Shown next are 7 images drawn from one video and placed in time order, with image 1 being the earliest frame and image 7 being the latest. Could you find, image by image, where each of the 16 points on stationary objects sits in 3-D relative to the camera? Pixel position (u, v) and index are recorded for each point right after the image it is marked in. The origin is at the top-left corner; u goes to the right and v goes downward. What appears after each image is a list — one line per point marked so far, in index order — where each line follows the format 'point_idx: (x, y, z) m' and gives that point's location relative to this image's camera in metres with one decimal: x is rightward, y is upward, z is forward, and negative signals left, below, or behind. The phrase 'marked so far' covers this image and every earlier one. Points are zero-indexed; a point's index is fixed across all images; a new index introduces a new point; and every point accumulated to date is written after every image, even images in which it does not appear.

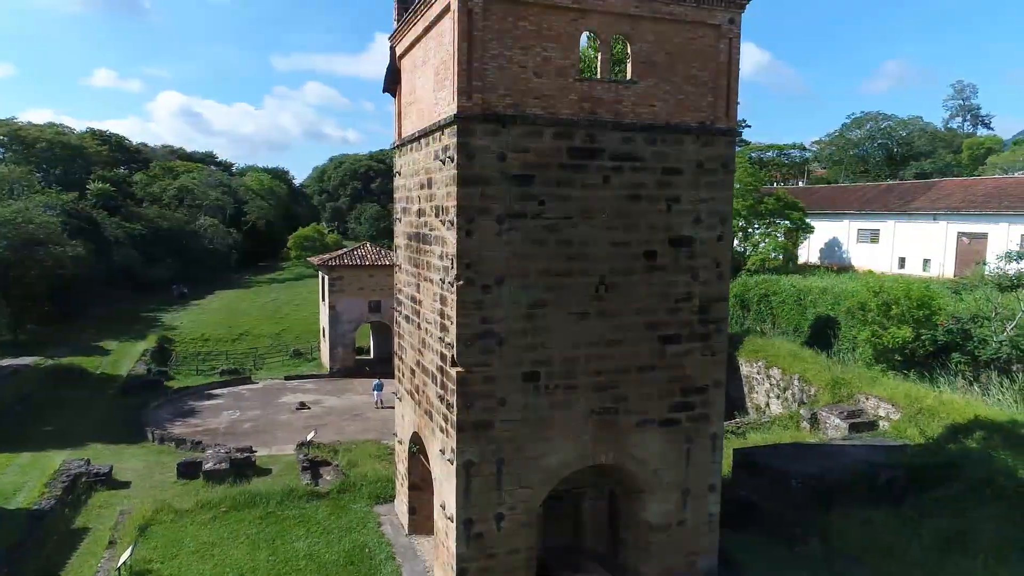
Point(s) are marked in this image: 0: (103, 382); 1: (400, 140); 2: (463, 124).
0: (-11.6, -2.7, +19.3) m
1: (-1.6, +2.1, +9.4) m
2: (-0.5, +1.7, +6.9) m
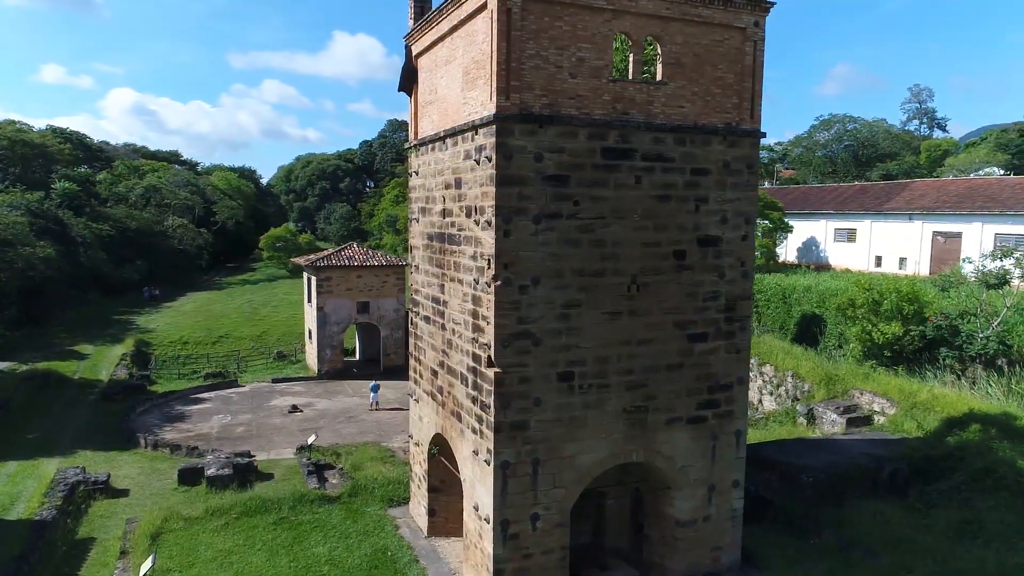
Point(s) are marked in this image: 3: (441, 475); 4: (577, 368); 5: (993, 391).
0: (-11.8, -2.8, +18.7) m
1: (-1.3, +2.0, +9.4) m
2: (-0.1, +1.6, +6.9) m
3: (-1.0, -2.6, +9.5) m
4: (+0.7, -0.9, +7.4) m
5: (+9.3, -2.0, +13.2) m
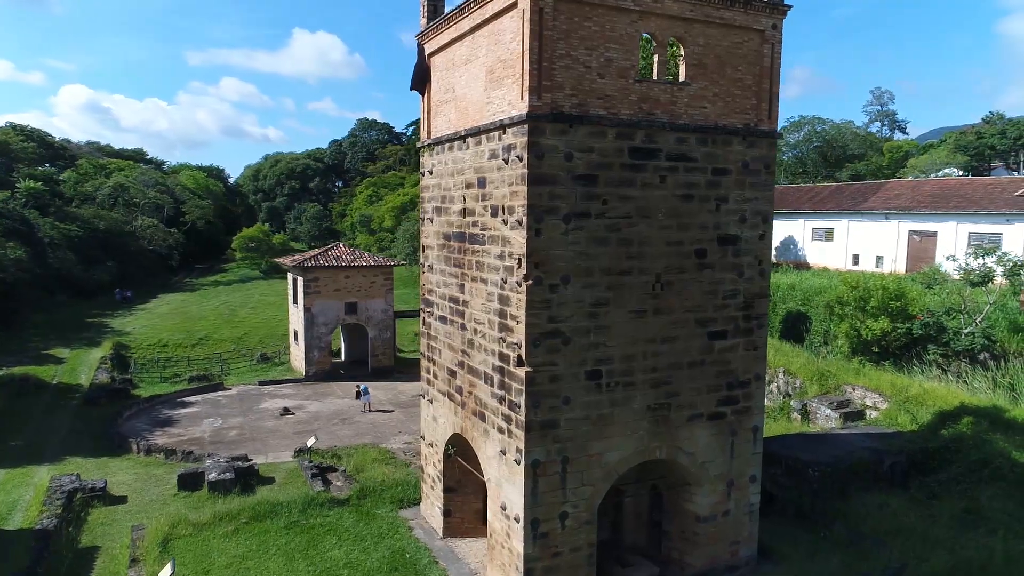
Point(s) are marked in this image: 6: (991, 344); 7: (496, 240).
0: (-12.0, -2.9, +18.1) m
1: (-1.1, +2.0, +9.3) m
2: (+0.2, +1.7, +6.9) m
3: (-0.8, -2.6, +9.5) m
4: (+1.0, -0.9, +7.5) m
5: (+9.4, -1.9, +13.7) m
6: (+10.4, -1.2, +14.7) m
7: (-0.2, +0.5, +7.5) m
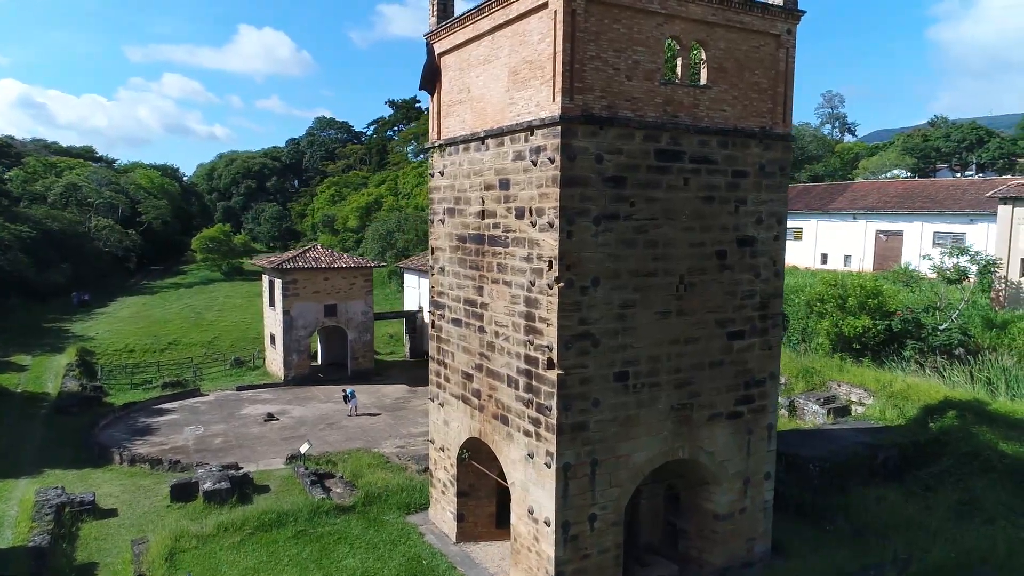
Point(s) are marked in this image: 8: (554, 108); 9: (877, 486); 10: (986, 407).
0: (-12.3, -3.0, +17.3) m
1: (-0.9, +2.0, +9.2) m
2: (+0.5, +1.6, +6.8) m
3: (-0.6, -2.6, +9.4) m
4: (+1.3, -0.9, +7.5) m
5: (+9.3, -1.9, +14.2) m
6: (+10.2, -1.1, +15.2) m
7: (+0.1, +0.5, +7.5) m
8: (+0.4, +1.8, +6.9) m
9: (+5.9, -3.2, +11.0) m
10: (+8.8, -2.2, +12.6) m
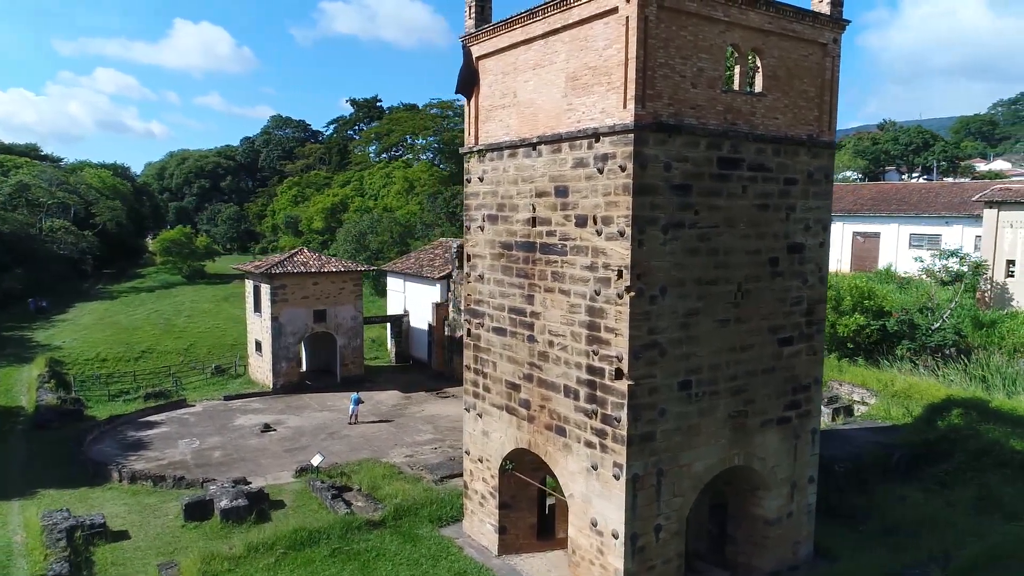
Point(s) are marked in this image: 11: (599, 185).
0: (-12.2, -3.2, +16.4) m
1: (-0.4, +1.9, +9.0) m
2: (+1.3, +1.5, +6.8) m
3: (0.0, -2.7, +9.2) m
4: (+2.0, -1.0, +7.5) m
5: (+9.5, -1.9, +14.7) m
6: (+10.4, -1.2, +15.8) m
7: (+0.8, +0.4, +7.4) m
8: (+1.2, +1.7, +6.8) m
9: (+6.3, -3.2, +11.2) m
10: (+9.1, -2.2, +13.0) m
11: (+0.9, +1.1, +7.2) m
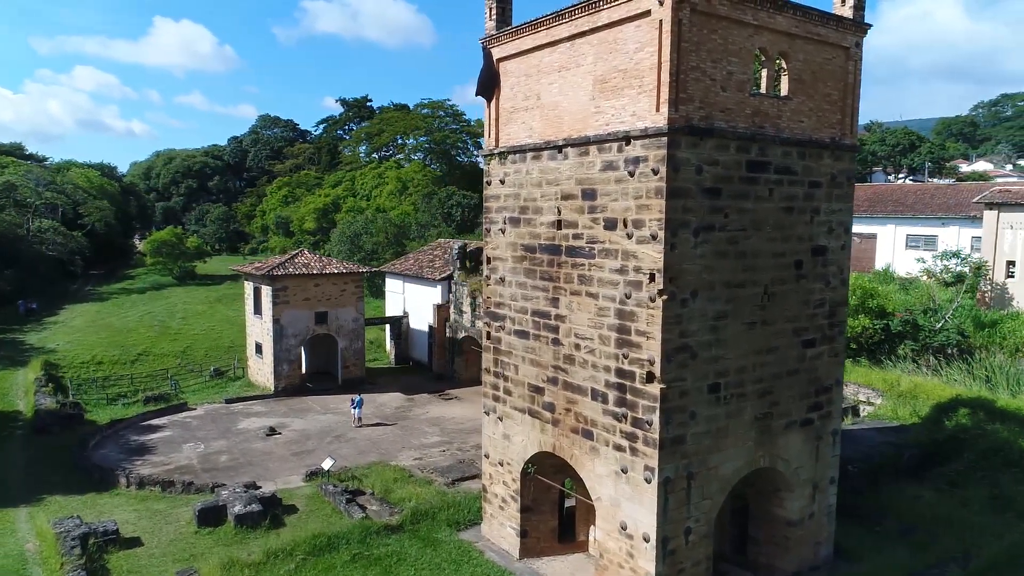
0: (-12.0, -3.2, +16.1) m
1: (-0.1, +1.9, +9.0) m
2: (+1.6, +1.5, +6.8) m
3: (+0.3, -2.8, +9.2) m
4: (+2.3, -1.0, +7.5) m
5: (+9.7, -1.9, +14.8) m
6: (+10.5, -1.2, +16.0) m
7: (+1.1, +0.4, +7.4) m
8: (+1.5, +1.7, +6.8) m
9: (+6.6, -3.3, +11.3) m
10: (+9.3, -2.2, +13.1) m
11: (+1.2, +1.0, +7.2) m
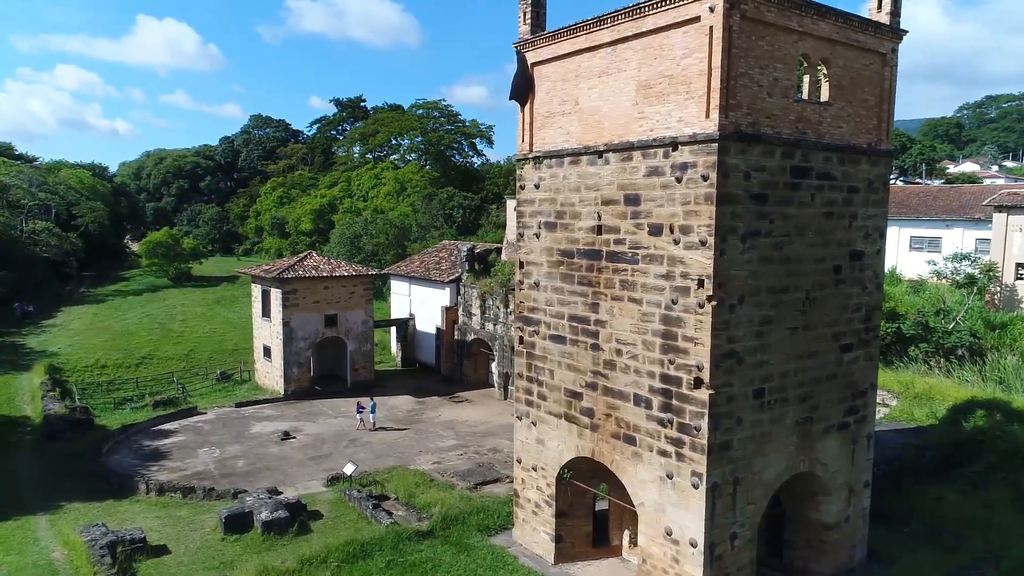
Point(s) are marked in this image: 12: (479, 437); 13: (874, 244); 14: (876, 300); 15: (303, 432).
0: (-11.7, -3.3, +15.9) m
1: (+0.4, +1.8, +9.0) m
2: (+2.1, +1.4, +6.8) m
3: (+0.8, -2.8, +9.2) m
4: (+2.8, -1.1, +7.5) m
5: (+10.1, -2.0, +14.9) m
6: (+10.9, -1.2, +16.1) m
7: (+1.6, +0.3, +7.4) m
8: (+2.0, +1.6, +6.8) m
9: (+7.0, -3.3, +11.4) m
10: (+9.7, -2.3, +13.3) m
11: (+1.7, +1.0, +7.2) m
12: (-0.8, -3.5, +16.0) m
13: (+4.5, +0.6, +8.5) m
14: (+4.6, -0.2, +8.7) m
15: (-5.0, -3.5, +16.3) m
